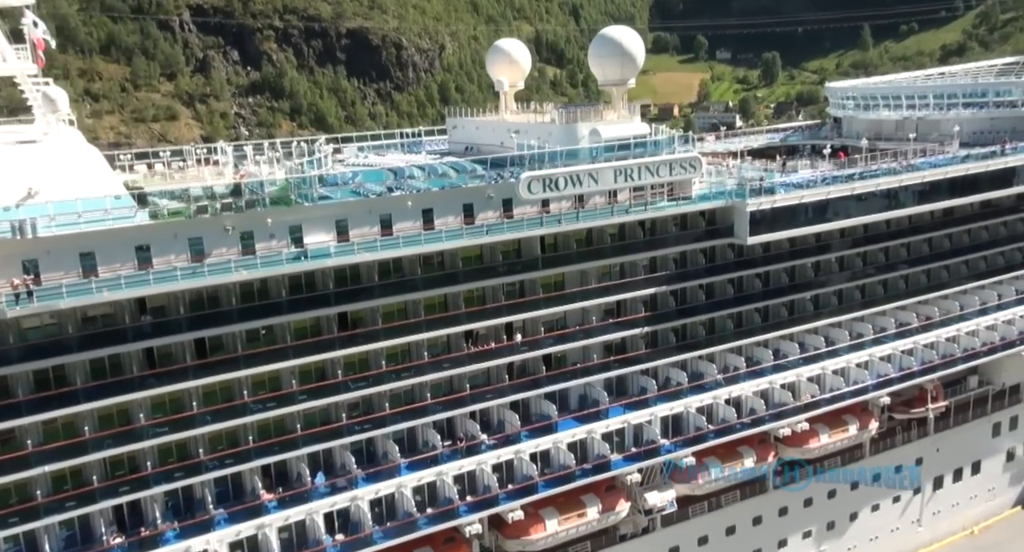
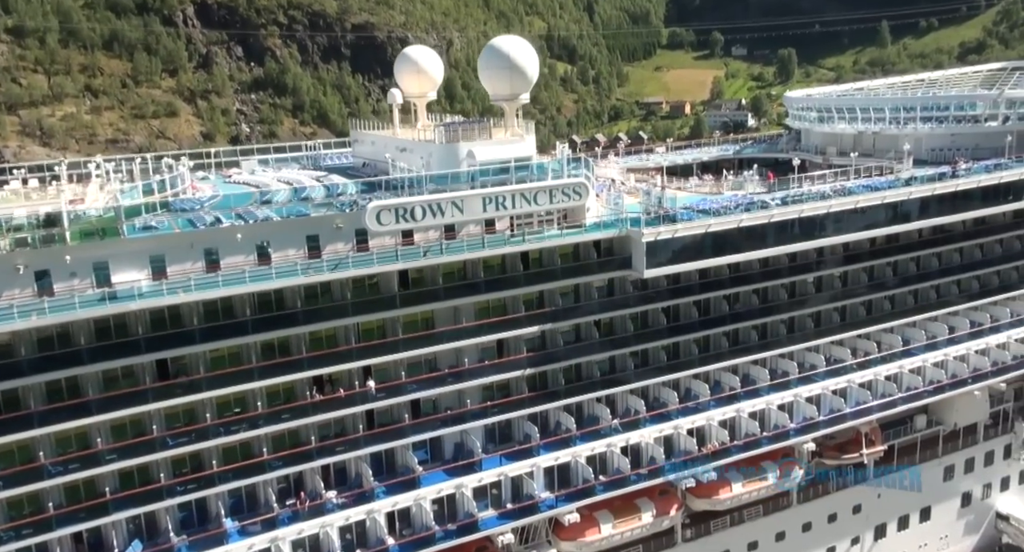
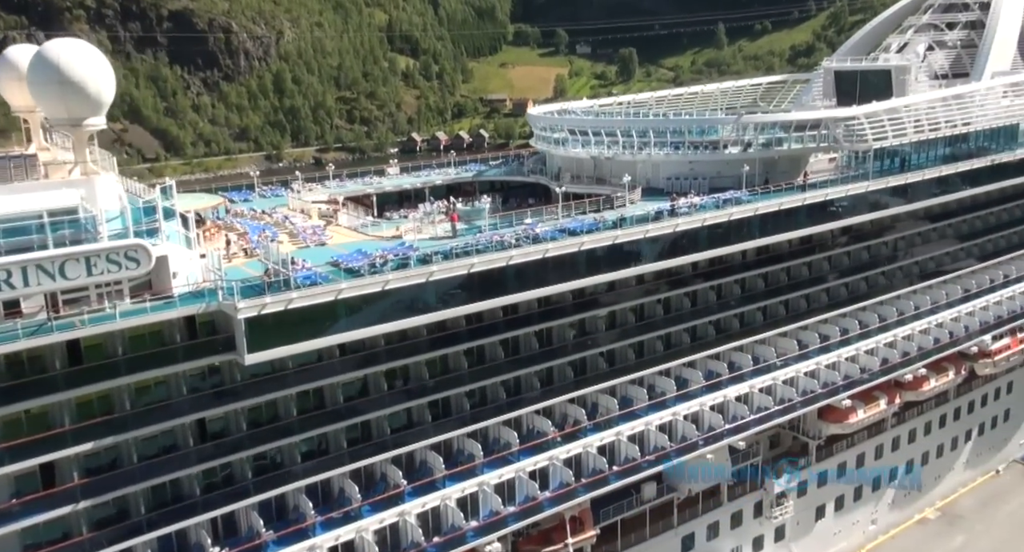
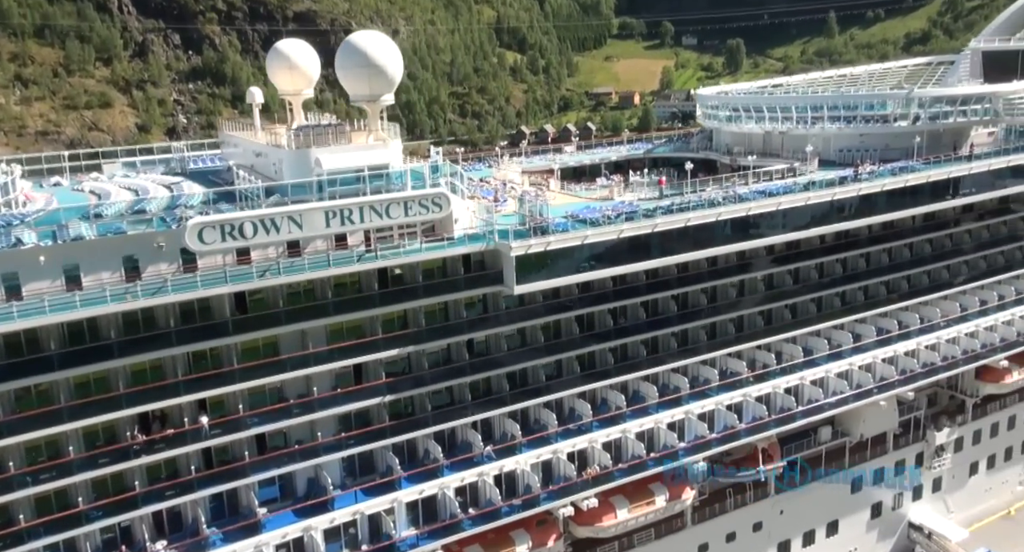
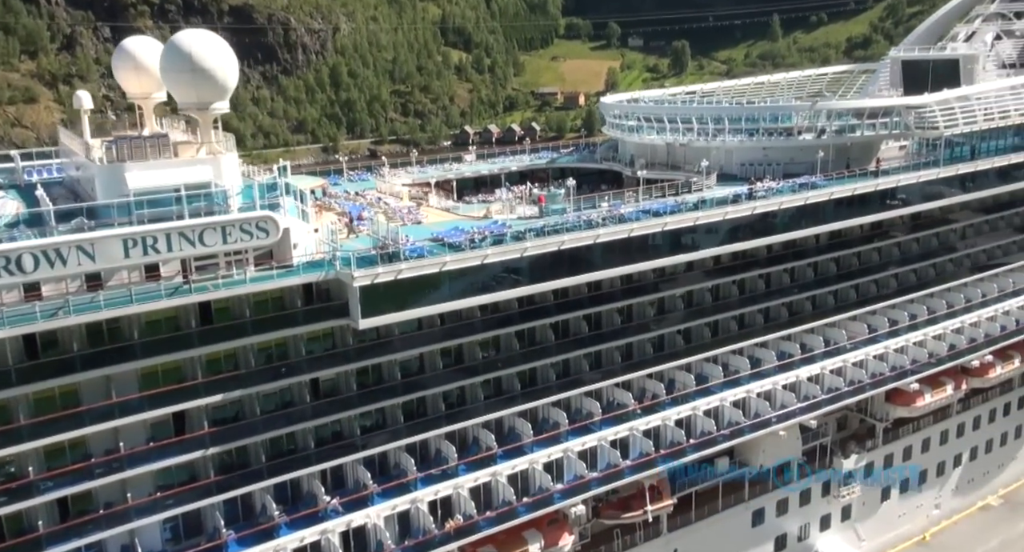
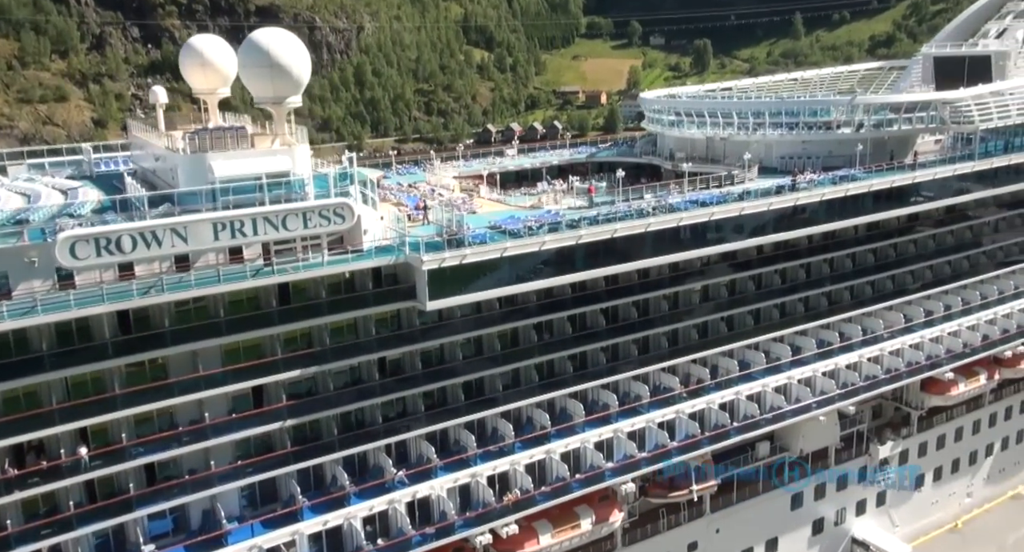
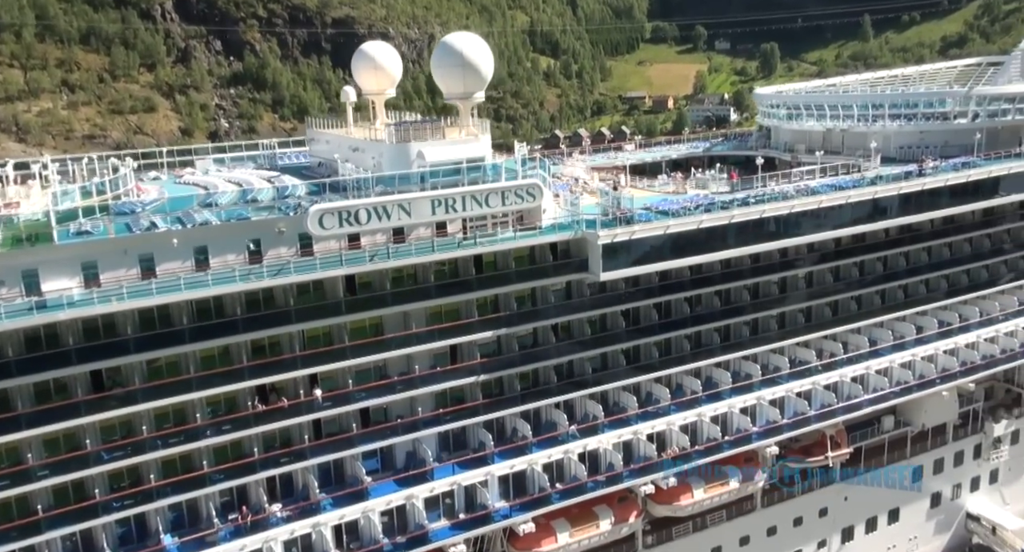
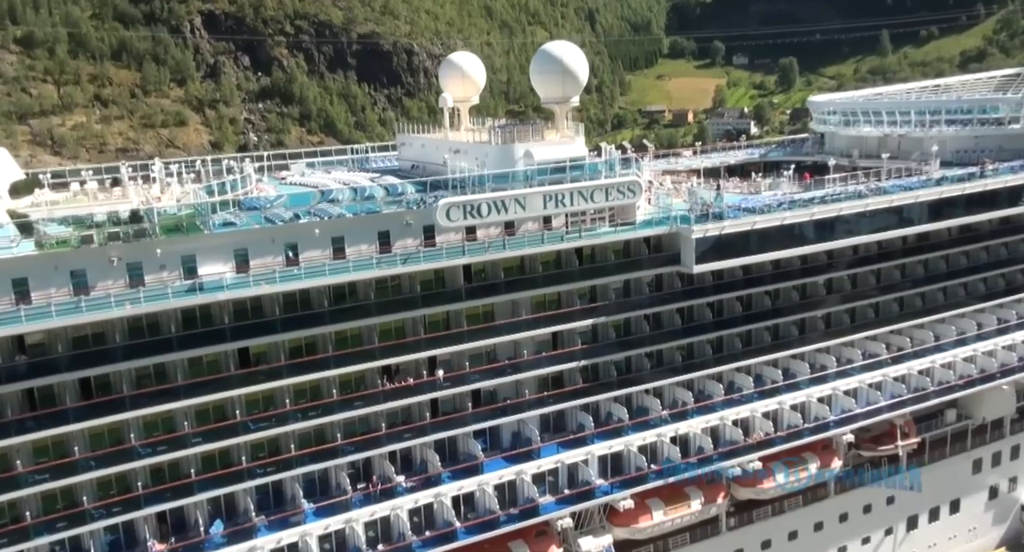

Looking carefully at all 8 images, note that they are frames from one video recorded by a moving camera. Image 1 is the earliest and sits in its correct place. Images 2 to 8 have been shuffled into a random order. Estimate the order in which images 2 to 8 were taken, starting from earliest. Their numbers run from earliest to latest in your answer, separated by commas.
8, 2, 7, 4, 6, 5, 3
